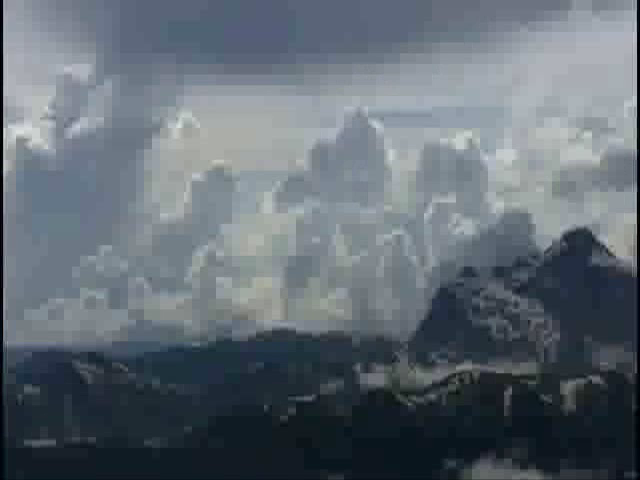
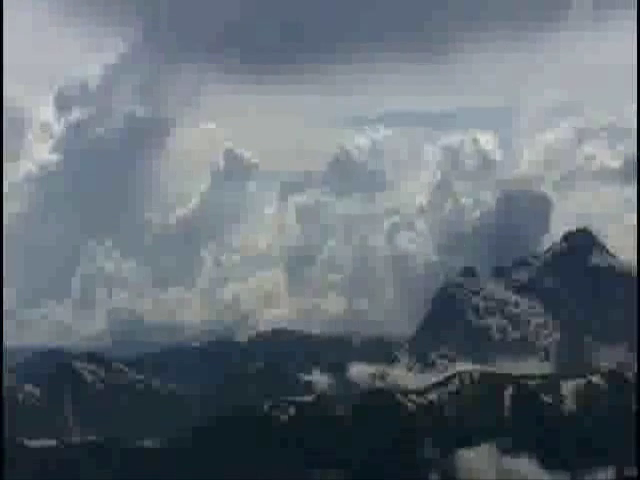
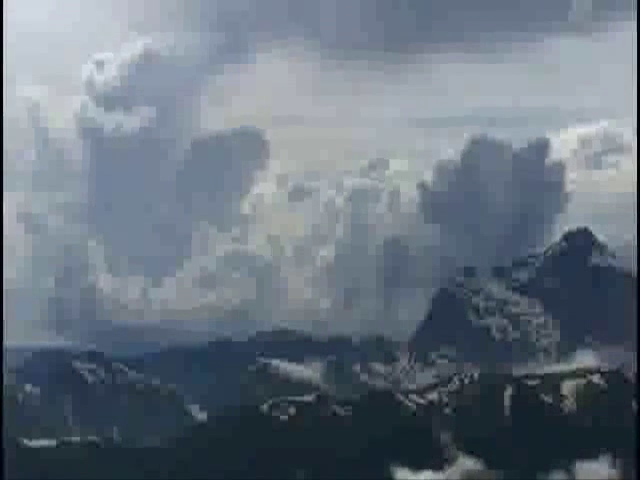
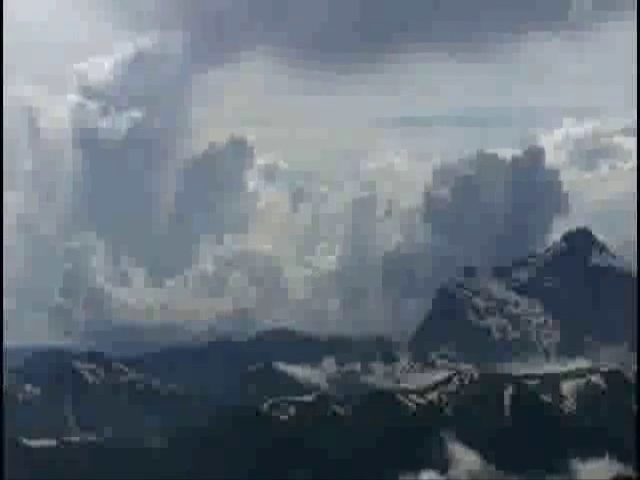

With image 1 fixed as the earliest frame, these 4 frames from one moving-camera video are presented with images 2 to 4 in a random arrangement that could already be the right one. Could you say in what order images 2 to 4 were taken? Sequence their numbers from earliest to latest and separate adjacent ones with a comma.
2, 4, 3
